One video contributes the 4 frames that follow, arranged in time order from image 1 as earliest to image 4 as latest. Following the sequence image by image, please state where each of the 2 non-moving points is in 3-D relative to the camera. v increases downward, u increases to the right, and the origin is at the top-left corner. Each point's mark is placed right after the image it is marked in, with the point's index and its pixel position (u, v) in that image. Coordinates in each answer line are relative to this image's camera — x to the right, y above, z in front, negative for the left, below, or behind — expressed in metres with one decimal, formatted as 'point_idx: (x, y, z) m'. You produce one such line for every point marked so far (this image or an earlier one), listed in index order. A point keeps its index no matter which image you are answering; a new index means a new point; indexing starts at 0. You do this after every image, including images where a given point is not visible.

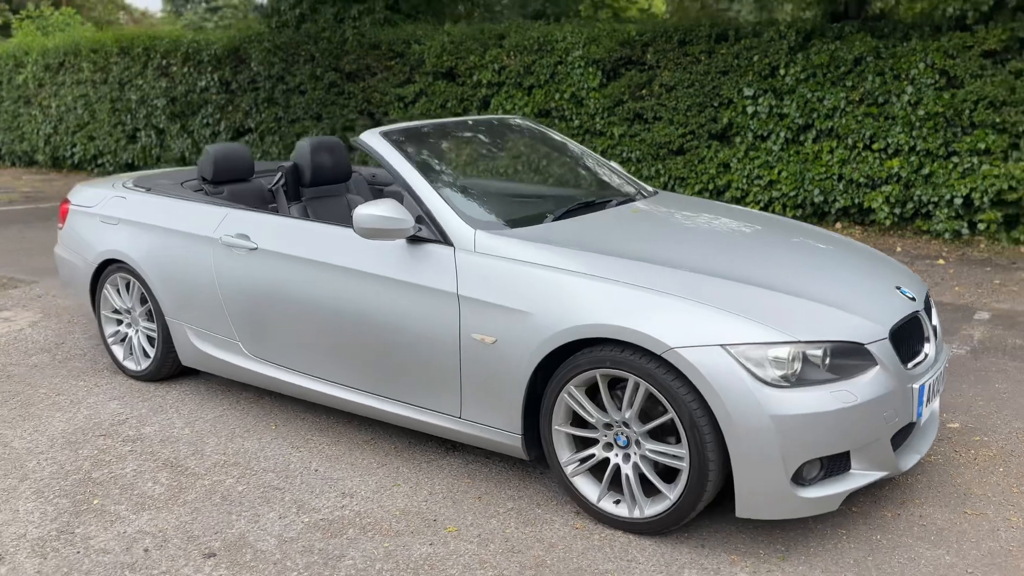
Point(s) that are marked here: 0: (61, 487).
0: (-1.9, -0.8, +3.6) m
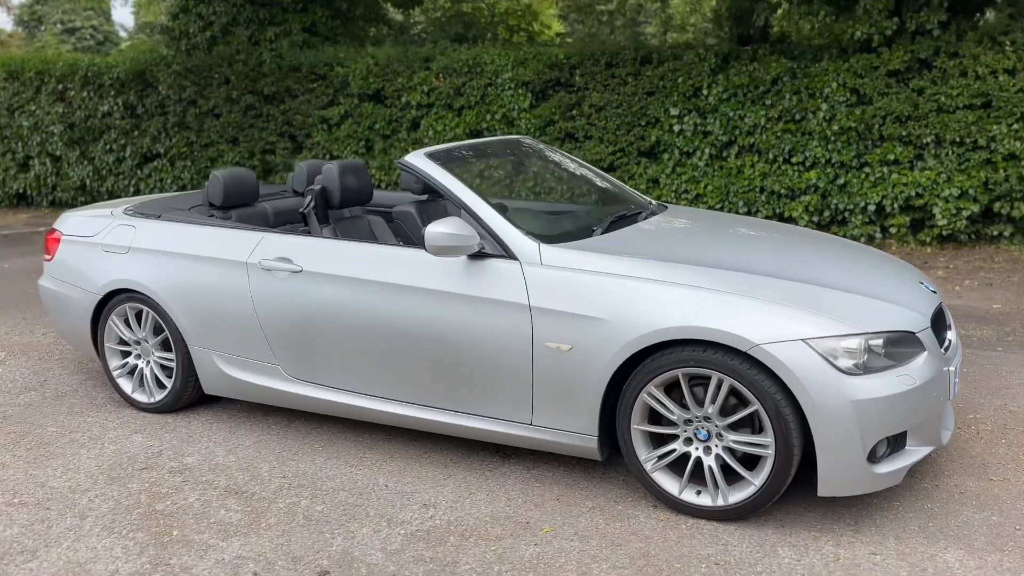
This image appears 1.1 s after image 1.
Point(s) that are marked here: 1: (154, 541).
0: (-1.5, -0.9, +3.5) m
1: (-1.4, -1.0, +3.3) m
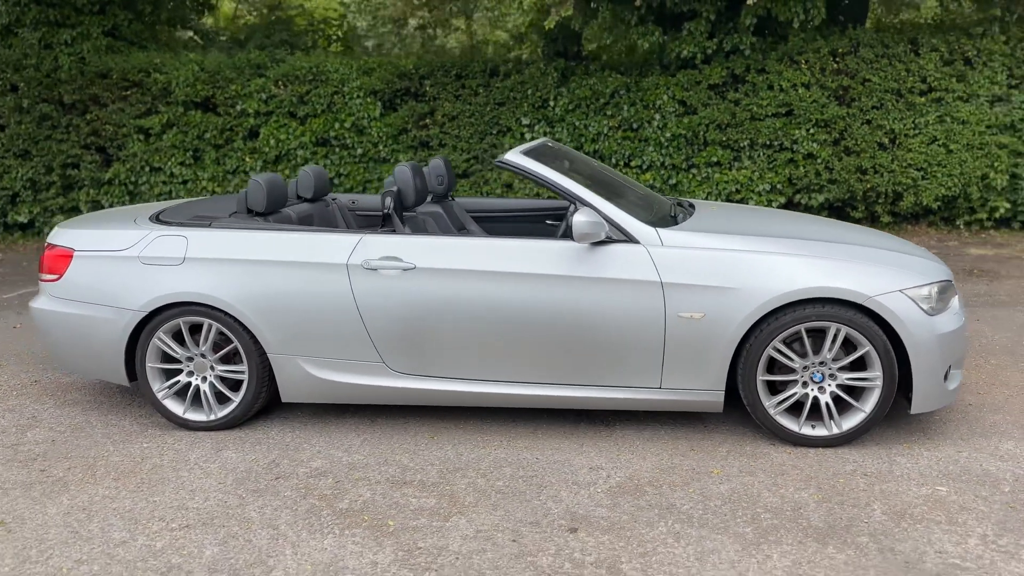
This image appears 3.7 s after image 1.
0: (-0.7, -0.9, +3.5) m
1: (-0.5, -1.0, +3.3) m
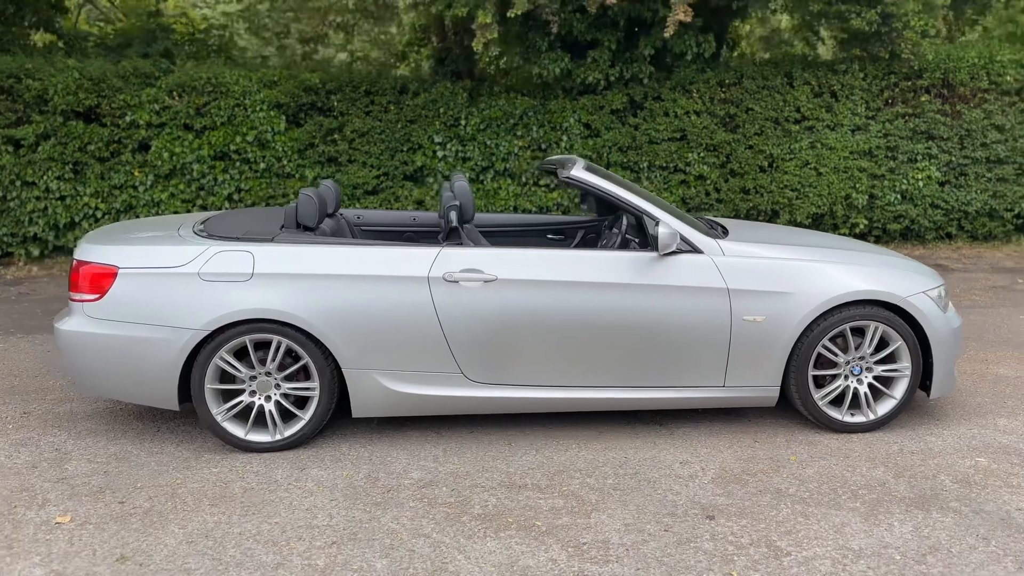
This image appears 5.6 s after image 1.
0: (-0.2, -1.0, +3.5) m
1: (+0.1, -1.0, +3.4) m
